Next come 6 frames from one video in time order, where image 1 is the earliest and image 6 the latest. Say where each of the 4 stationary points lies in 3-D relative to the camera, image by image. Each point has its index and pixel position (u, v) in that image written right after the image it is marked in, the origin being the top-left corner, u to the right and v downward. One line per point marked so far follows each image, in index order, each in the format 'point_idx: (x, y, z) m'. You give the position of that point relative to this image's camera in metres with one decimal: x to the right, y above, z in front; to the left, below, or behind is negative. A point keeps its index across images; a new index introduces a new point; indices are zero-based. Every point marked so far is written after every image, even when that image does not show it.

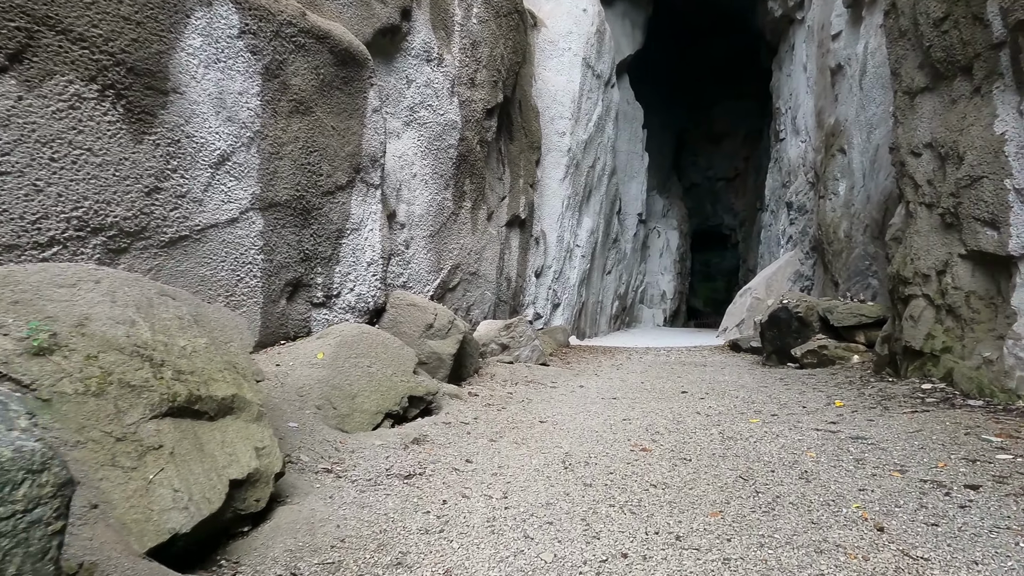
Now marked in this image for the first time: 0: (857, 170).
0: (+4.5, +1.5, +7.0) m
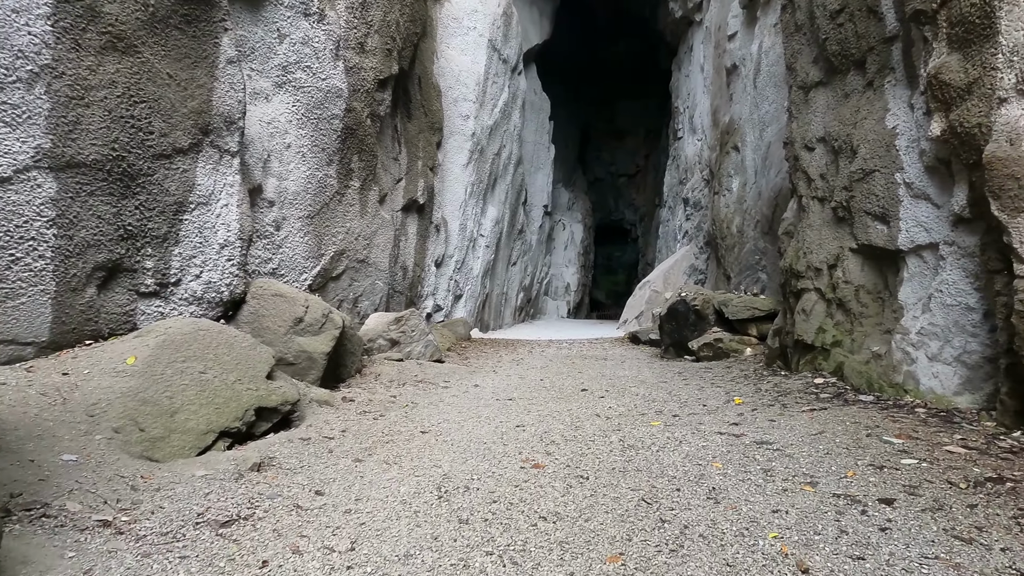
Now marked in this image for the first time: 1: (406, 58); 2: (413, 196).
0: (+3.2, +1.6, +7.2) m
1: (-1.3, +2.8, +6.5) m
2: (-1.3, +1.2, +7.1) m
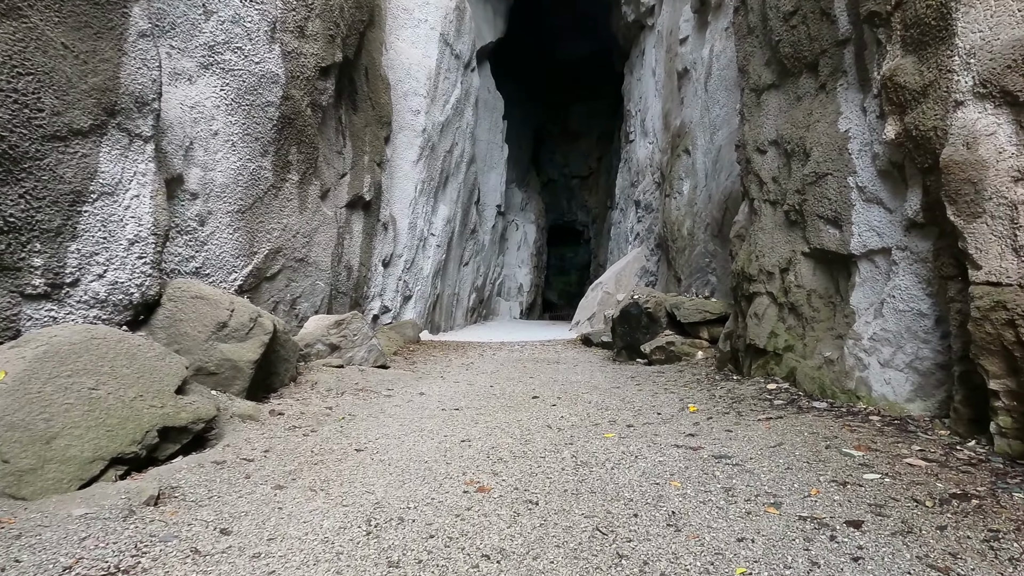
0: (+2.5, +1.6, +7.2) m
1: (-1.8, +2.8, +6.2) m
2: (-1.9, +1.2, +6.8) m
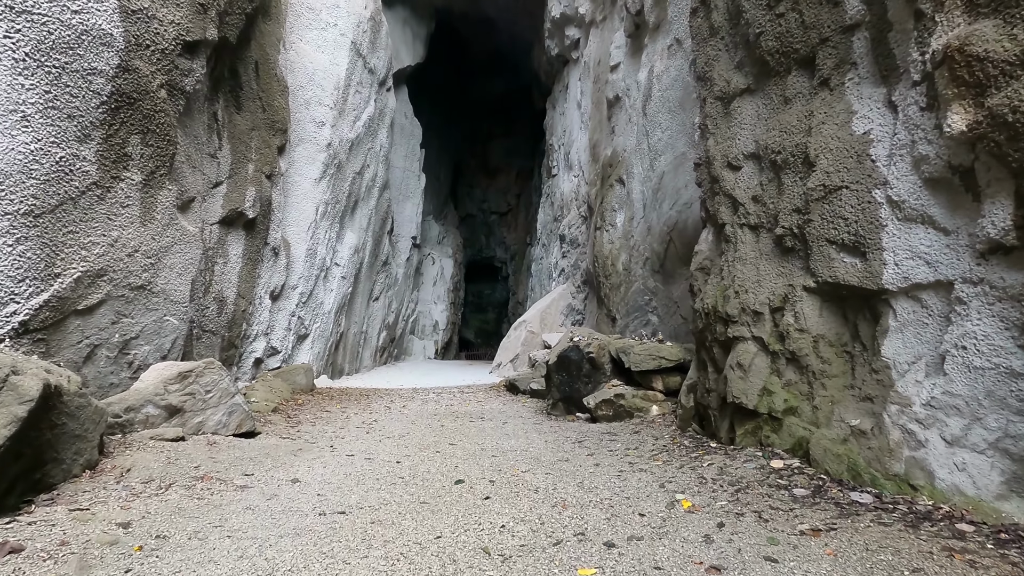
0: (+1.6, +1.1, +6.7) m
1: (-2.6, +2.4, +5.0) m
2: (-2.8, +0.8, +5.5) m
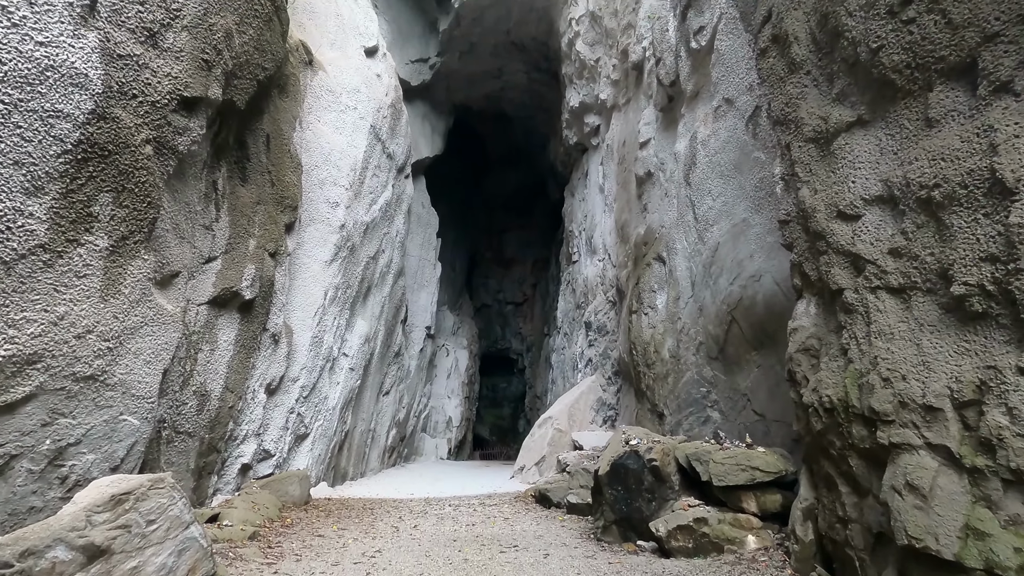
0: (+1.9, +0.1, +5.9) m
1: (-2.3, +1.7, +4.6) m
2: (-2.5, 0.0, +4.8) m
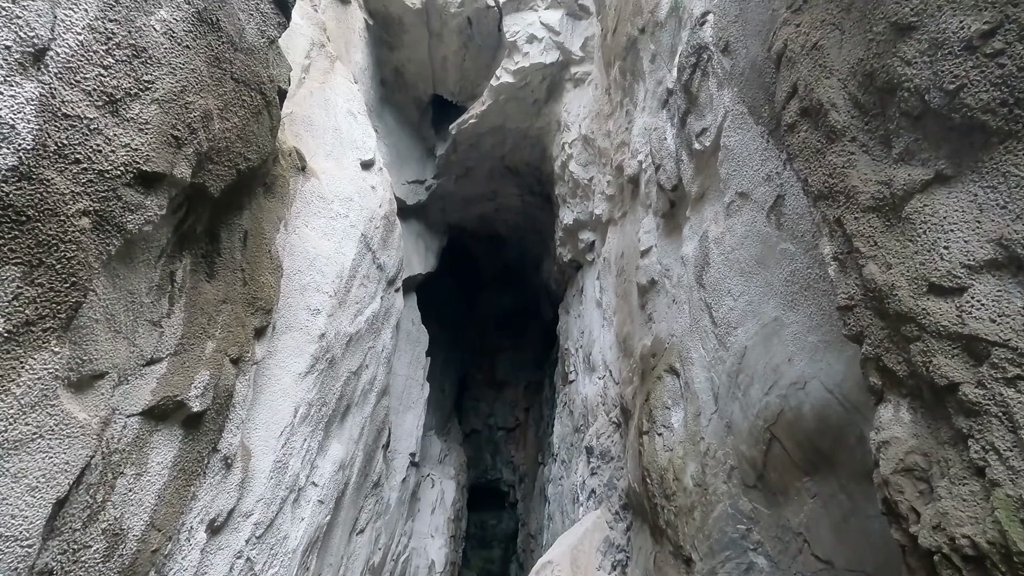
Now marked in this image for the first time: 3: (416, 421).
0: (+1.9, -1.0, +5.2) m
1: (-2.3, +0.9, +4.2) m
2: (-2.5, -0.8, +4.0) m
3: (-2.1, -2.8, +11.7) m
